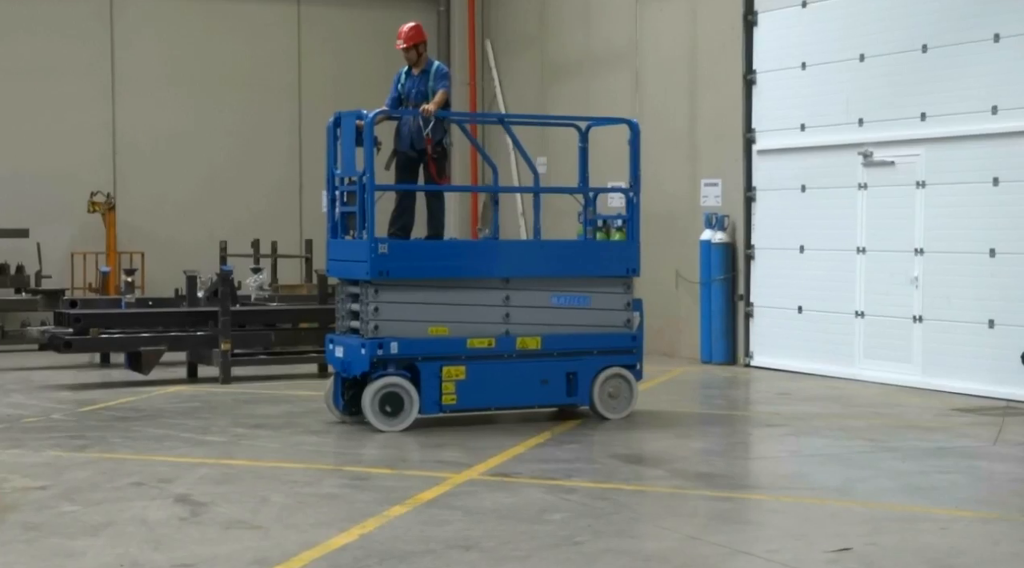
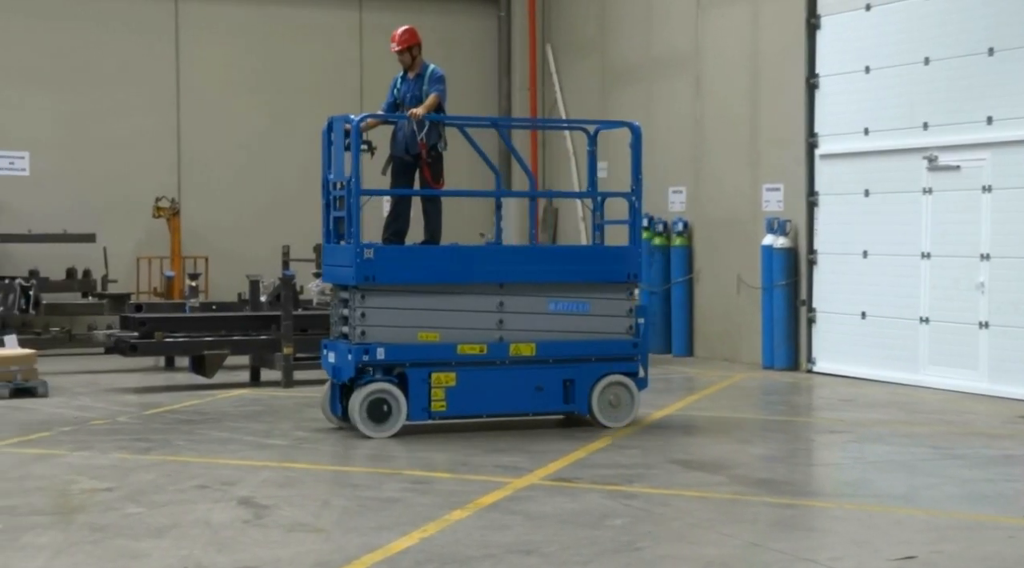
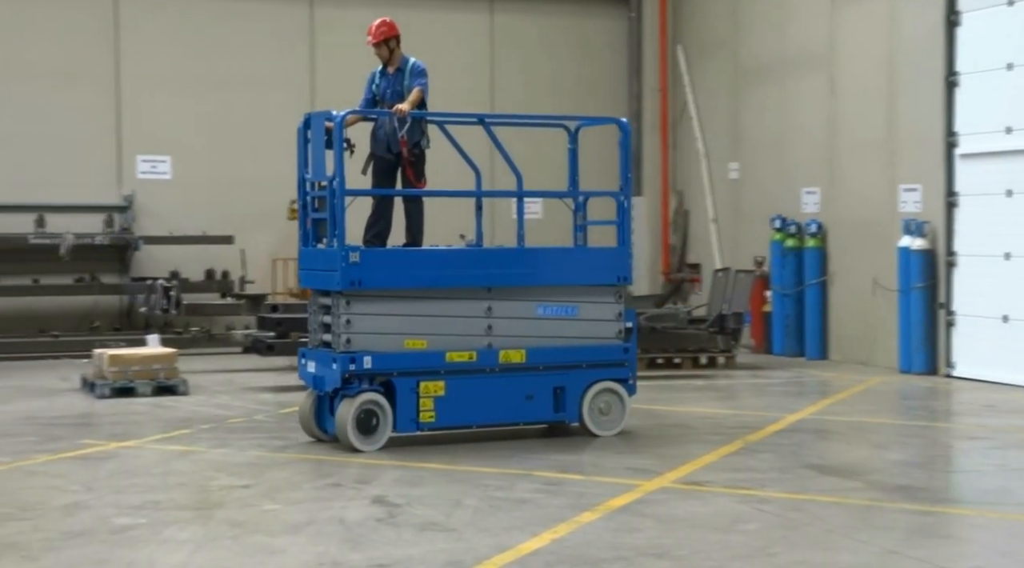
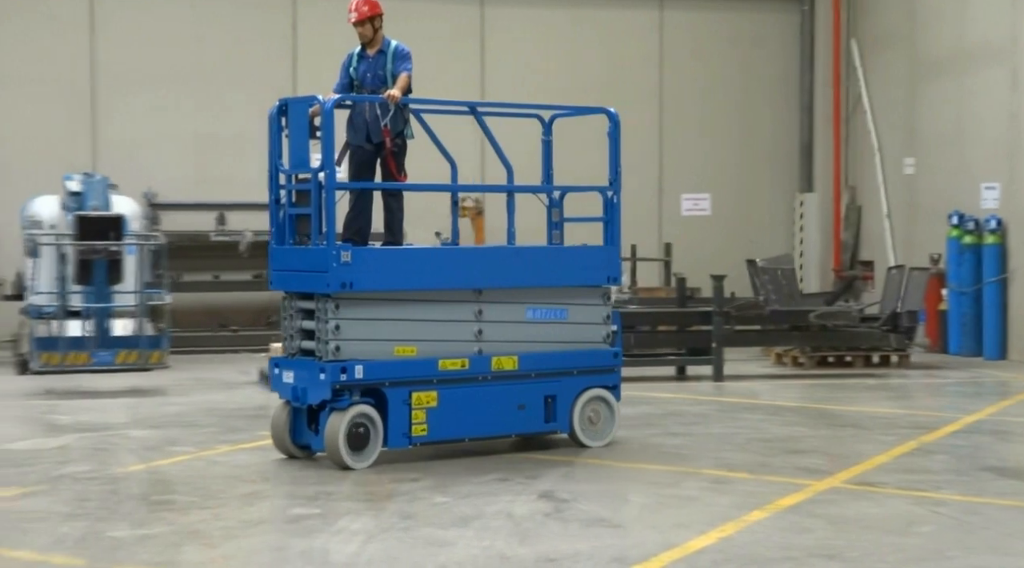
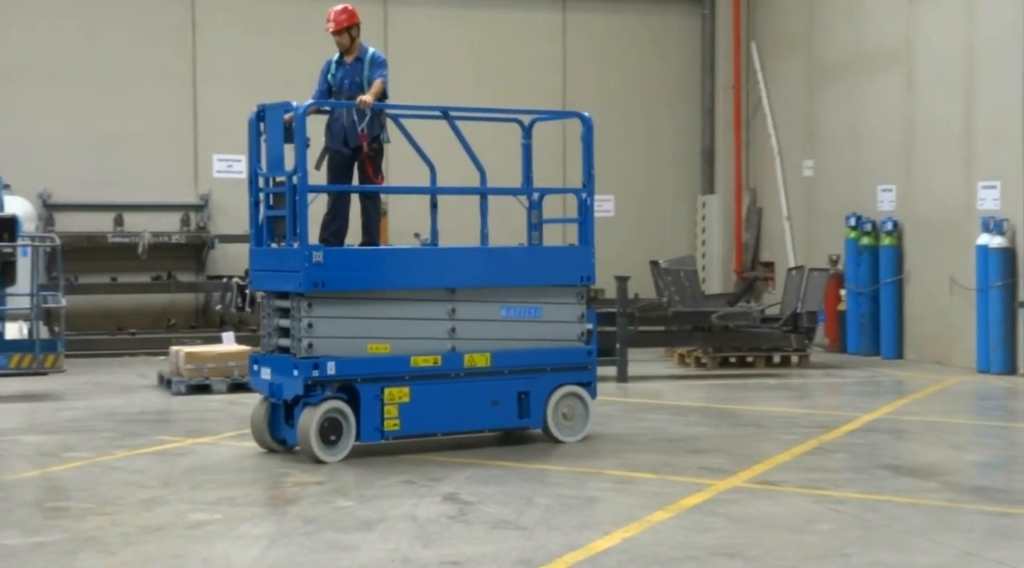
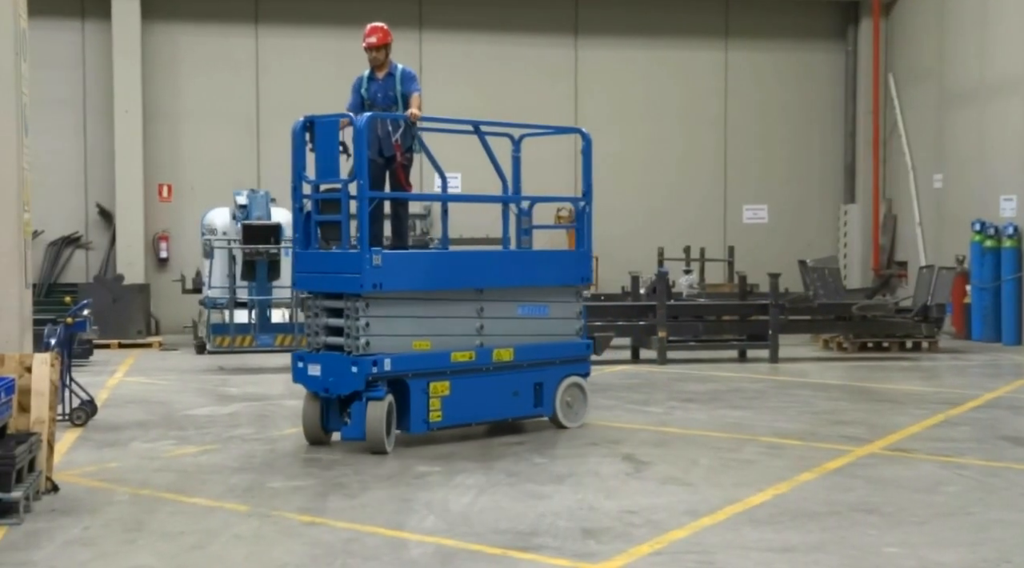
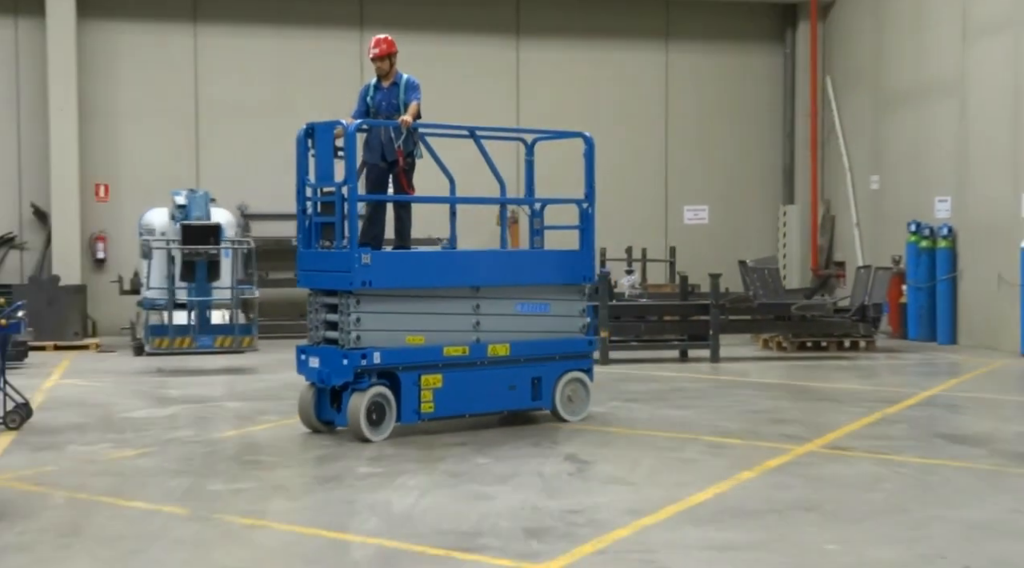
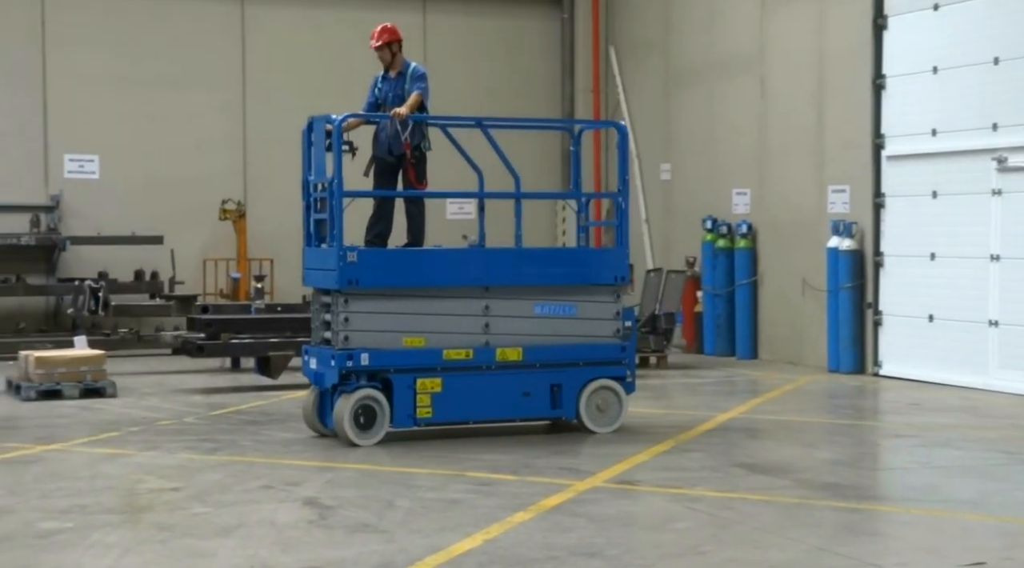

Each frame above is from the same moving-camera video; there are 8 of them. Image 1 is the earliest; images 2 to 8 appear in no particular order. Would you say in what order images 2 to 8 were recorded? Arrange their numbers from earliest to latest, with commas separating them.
2, 8, 3, 5, 4, 7, 6
